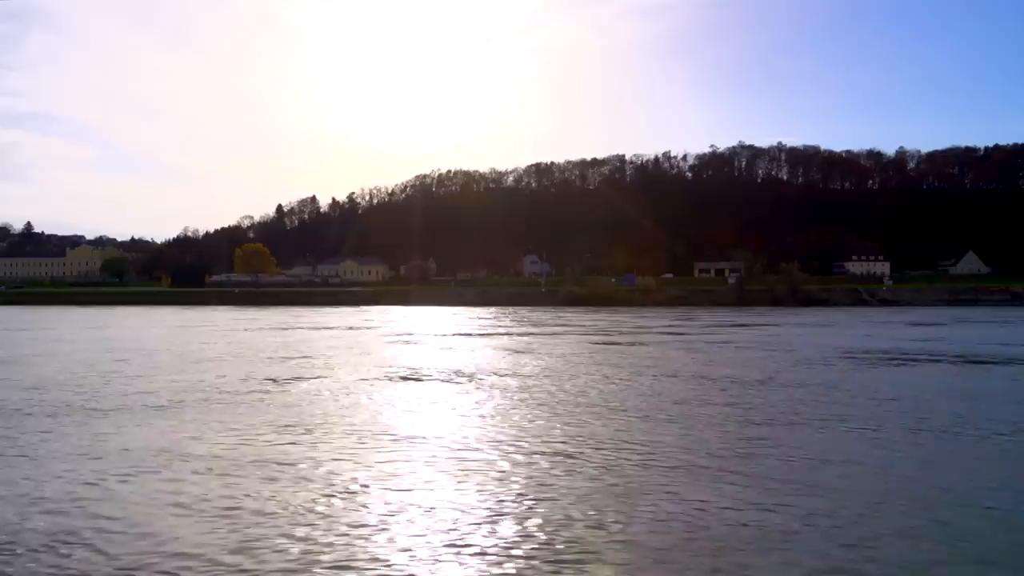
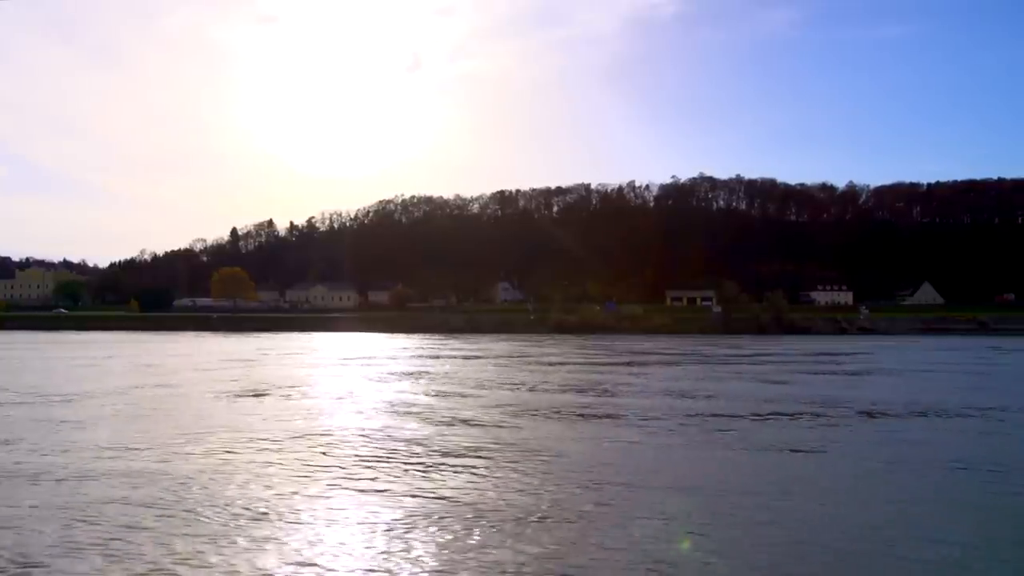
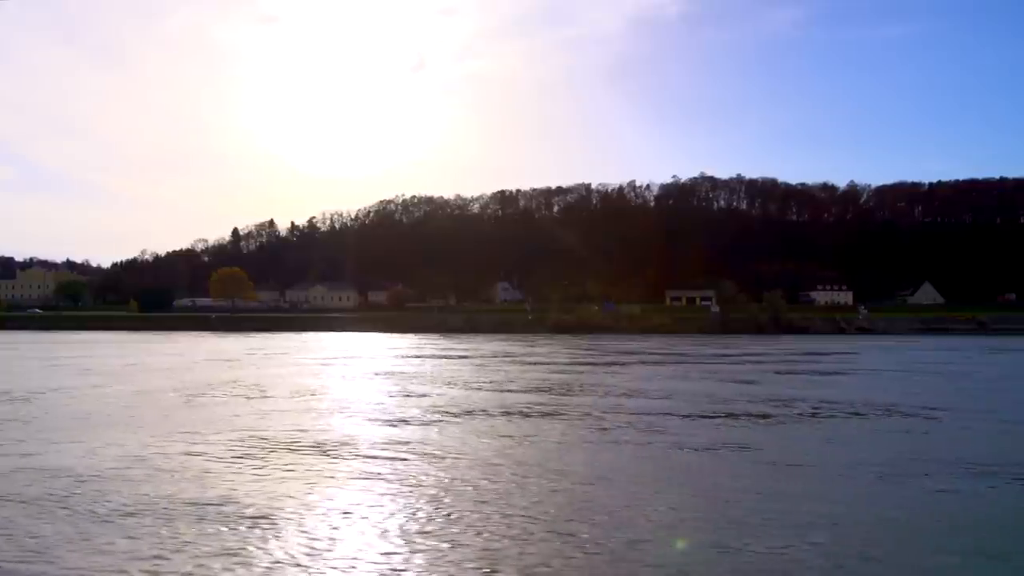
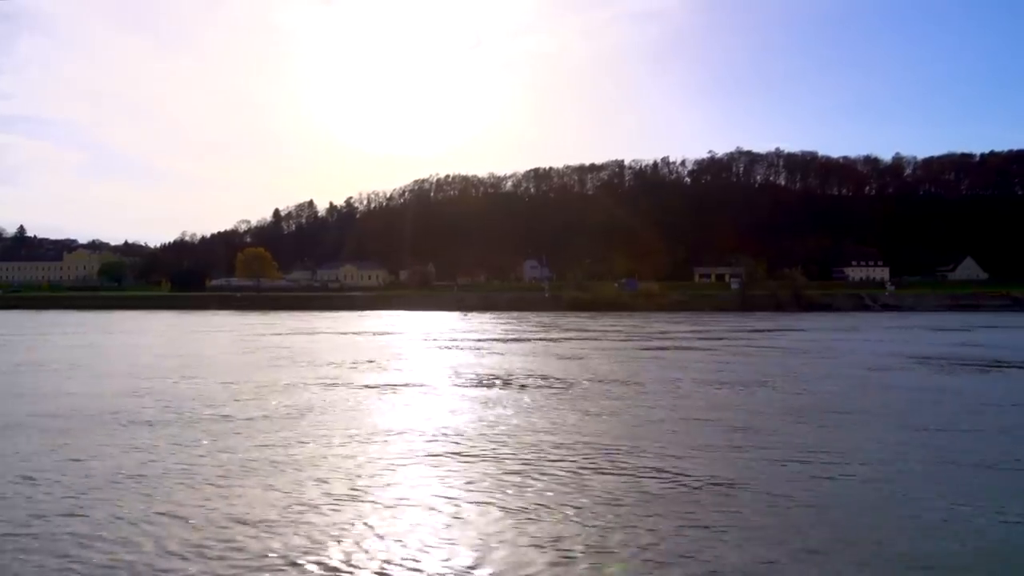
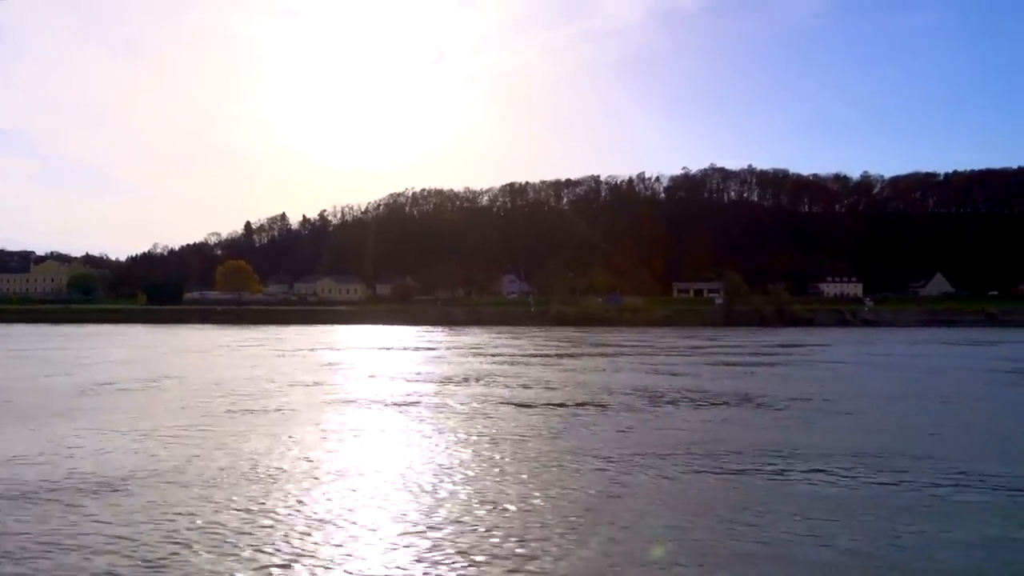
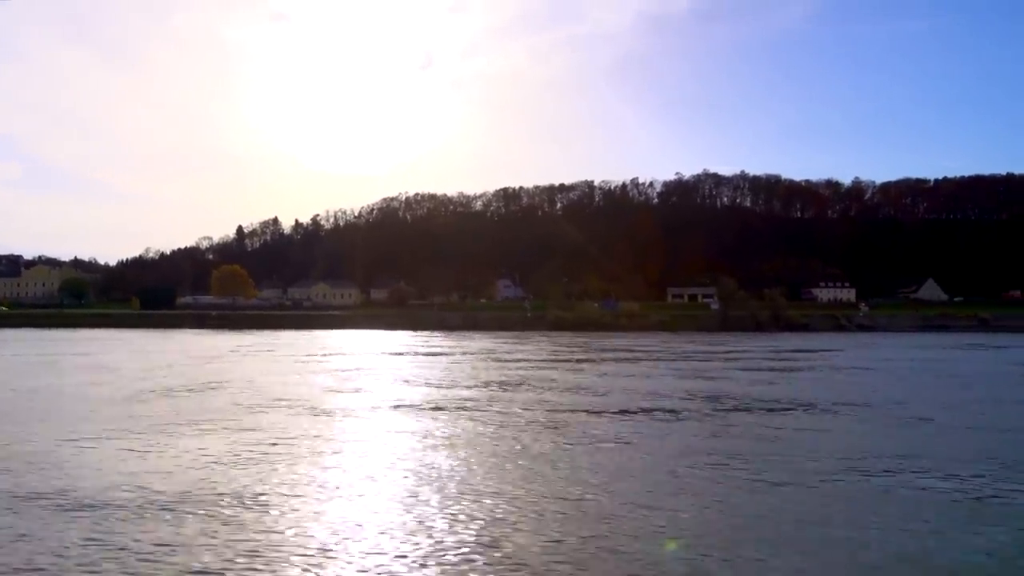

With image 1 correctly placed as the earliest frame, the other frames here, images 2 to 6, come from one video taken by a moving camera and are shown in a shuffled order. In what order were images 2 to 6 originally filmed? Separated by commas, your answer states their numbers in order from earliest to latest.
4, 5, 6, 3, 2
